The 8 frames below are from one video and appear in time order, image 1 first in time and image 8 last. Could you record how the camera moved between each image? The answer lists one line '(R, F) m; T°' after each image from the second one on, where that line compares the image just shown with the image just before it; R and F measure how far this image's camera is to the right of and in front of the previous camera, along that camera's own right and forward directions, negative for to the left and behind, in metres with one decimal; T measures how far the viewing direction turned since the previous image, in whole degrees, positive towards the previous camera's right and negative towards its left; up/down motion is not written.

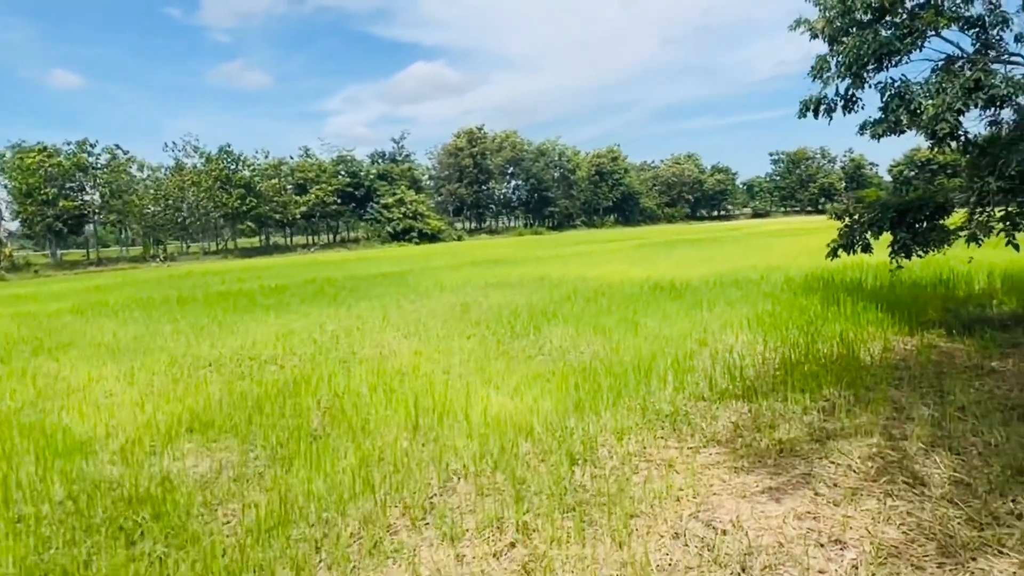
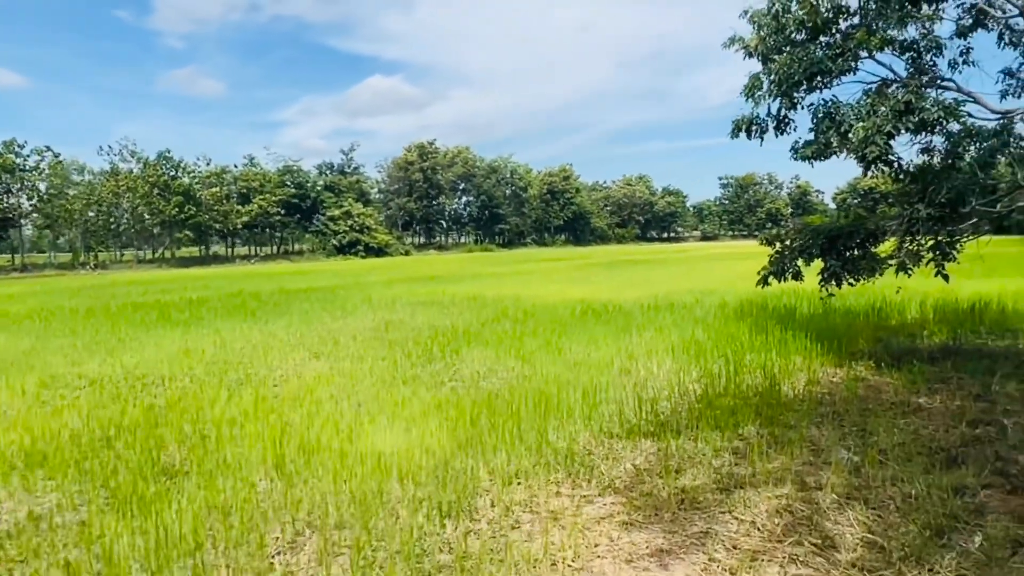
(+0.3, +0.4) m; +3°
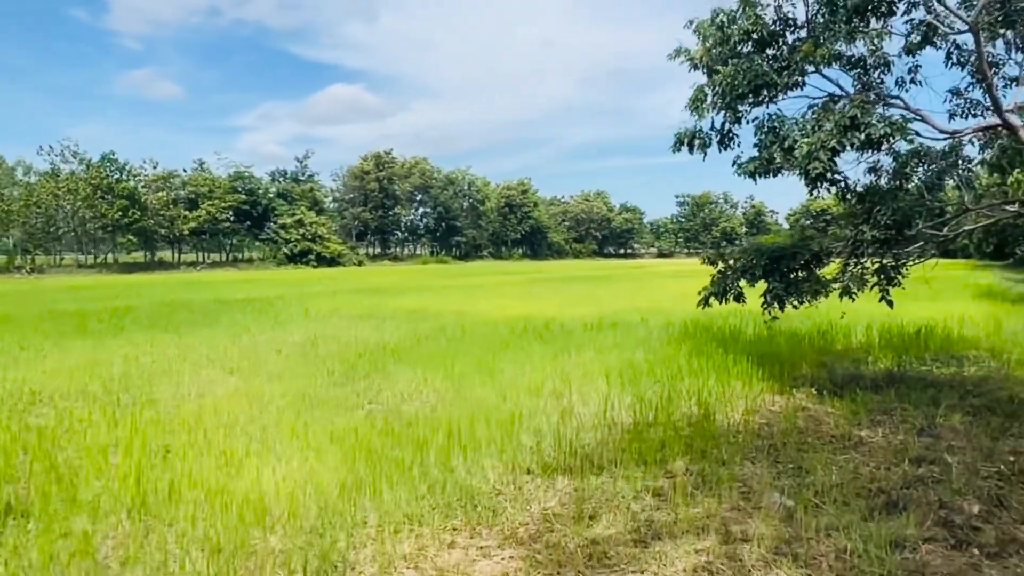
(+0.2, +0.3) m; +3°
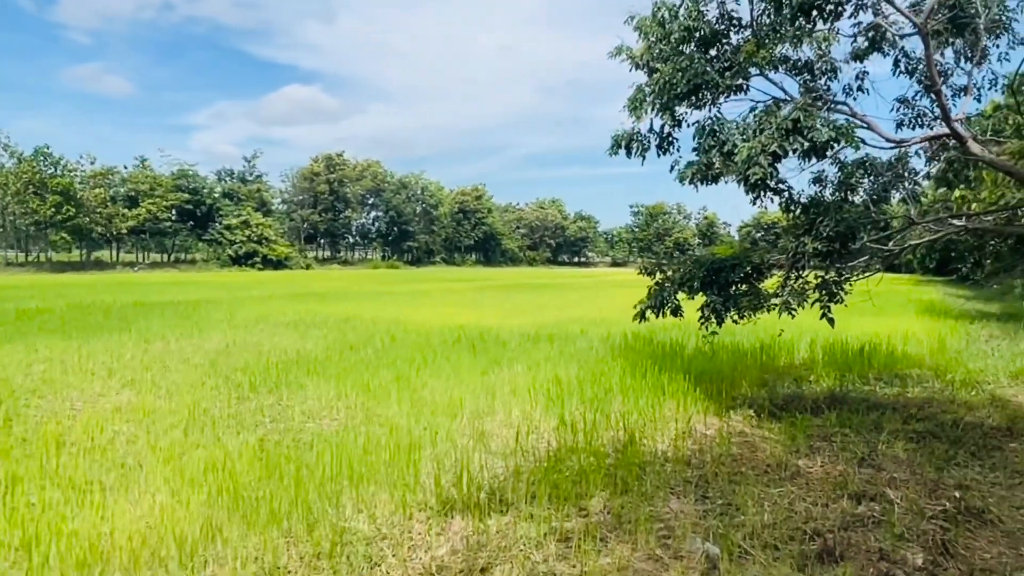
(+0.2, +0.4) m; +3°
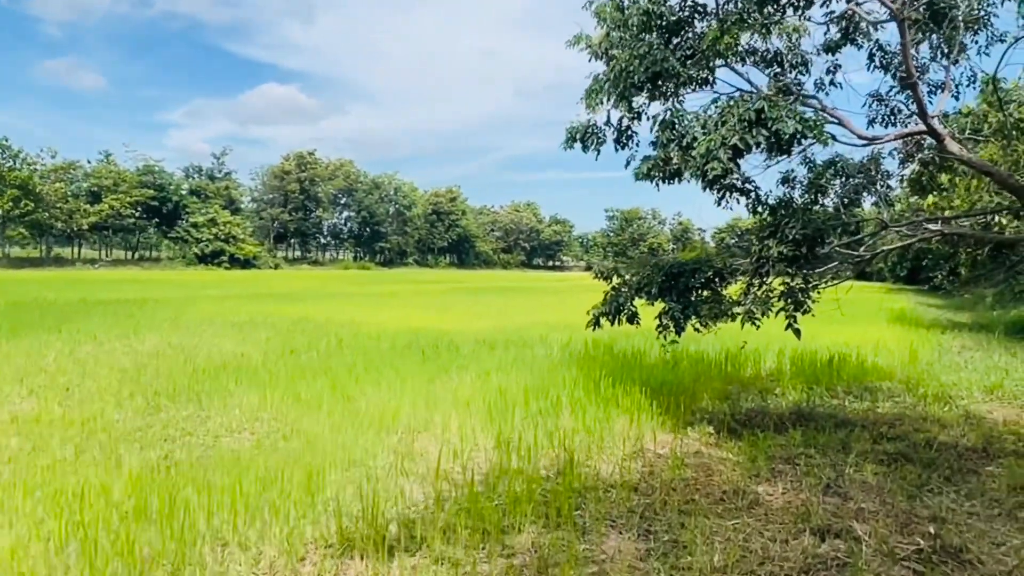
(+0.2, +0.4) m; +2°
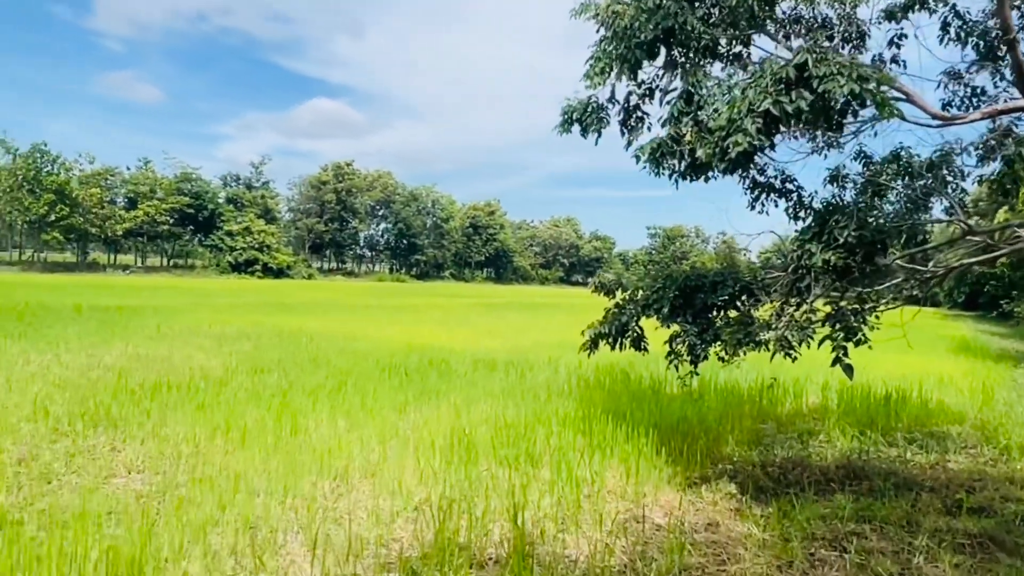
(+0.3, +0.9) m; -3°
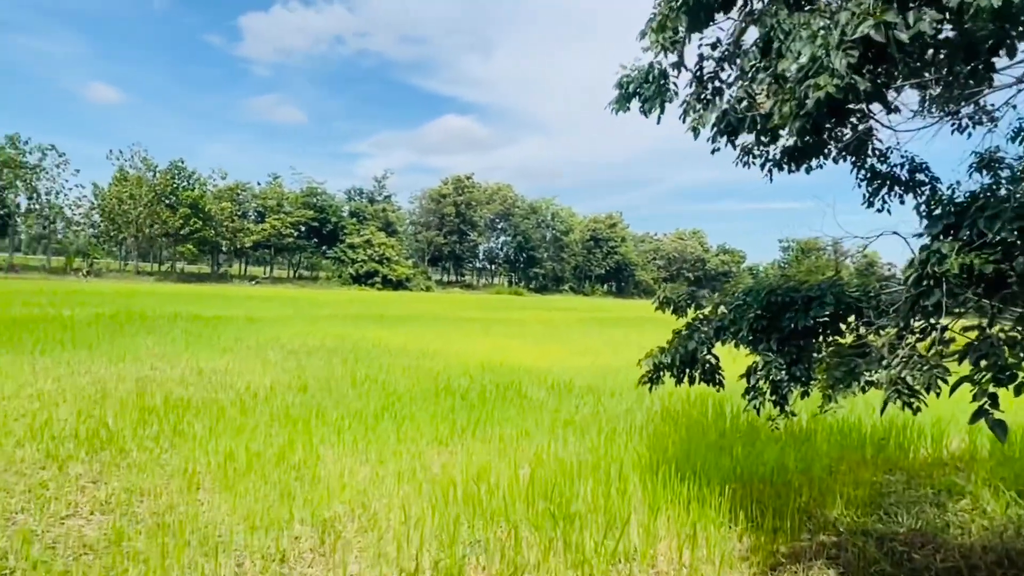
(+0.3, +0.8) m; -9°
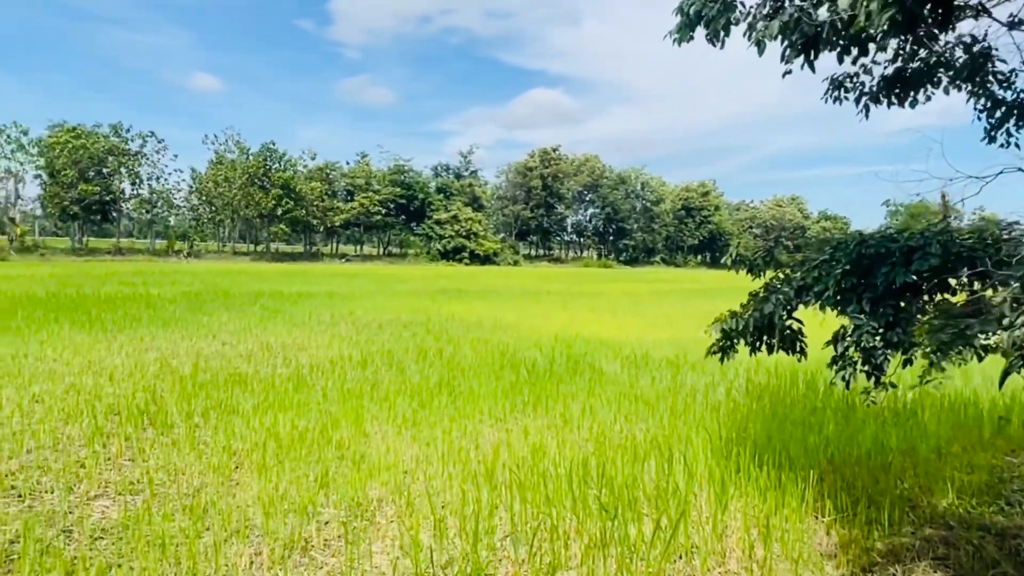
(+0.1, +0.3) m; -7°
